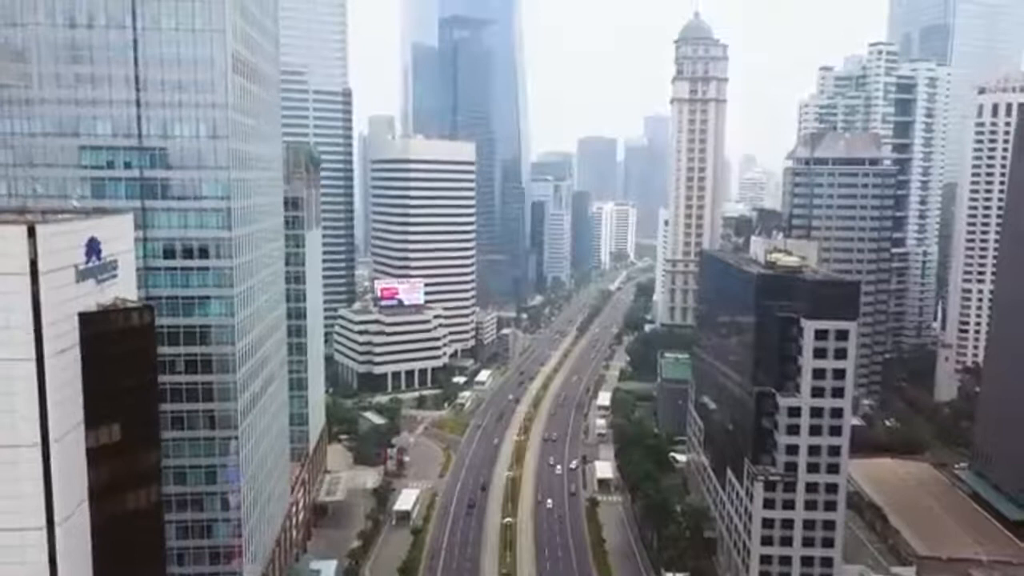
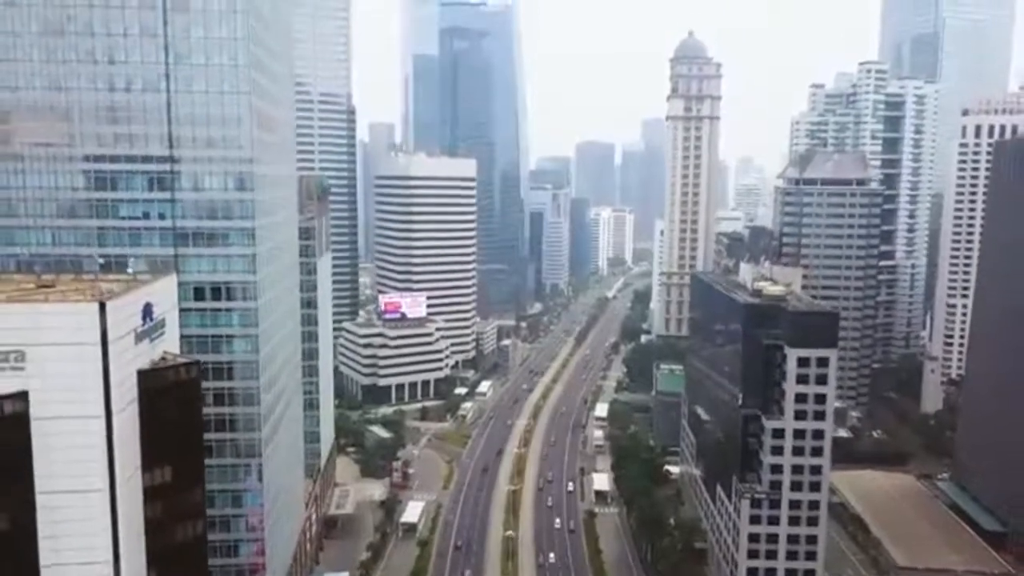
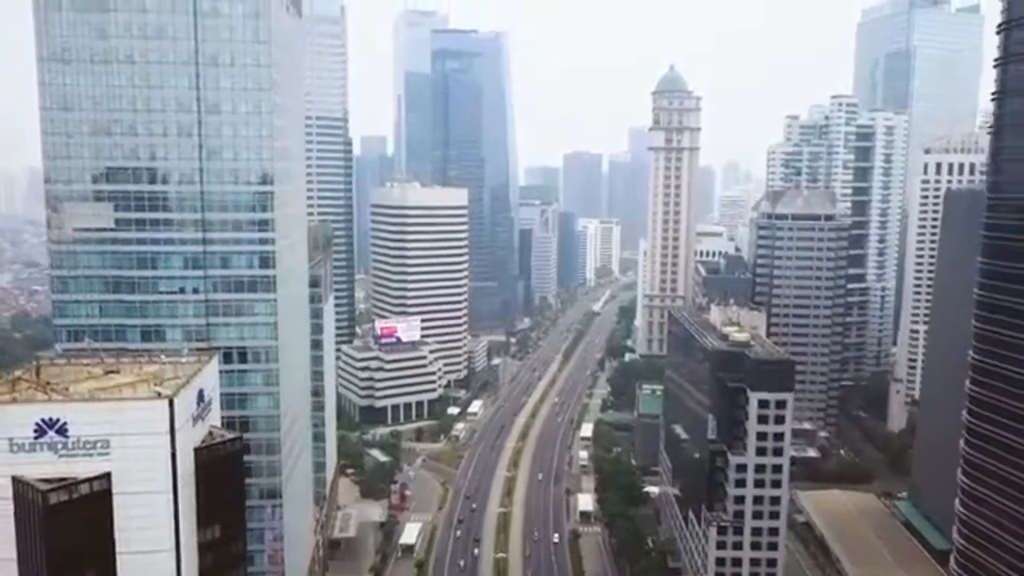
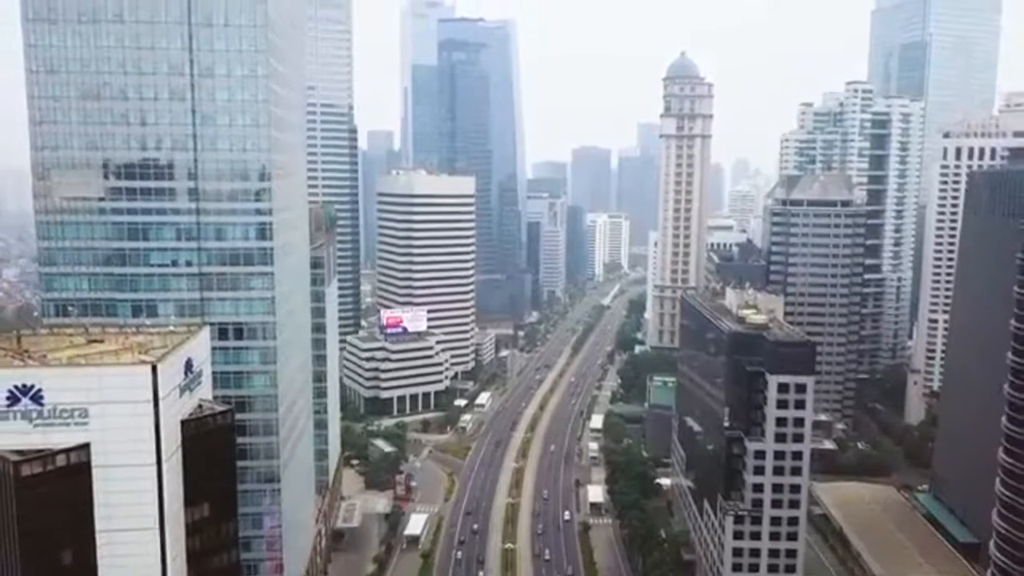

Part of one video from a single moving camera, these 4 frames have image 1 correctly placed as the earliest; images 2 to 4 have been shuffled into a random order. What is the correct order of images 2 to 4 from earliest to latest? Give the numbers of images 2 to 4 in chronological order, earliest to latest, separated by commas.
2, 4, 3
